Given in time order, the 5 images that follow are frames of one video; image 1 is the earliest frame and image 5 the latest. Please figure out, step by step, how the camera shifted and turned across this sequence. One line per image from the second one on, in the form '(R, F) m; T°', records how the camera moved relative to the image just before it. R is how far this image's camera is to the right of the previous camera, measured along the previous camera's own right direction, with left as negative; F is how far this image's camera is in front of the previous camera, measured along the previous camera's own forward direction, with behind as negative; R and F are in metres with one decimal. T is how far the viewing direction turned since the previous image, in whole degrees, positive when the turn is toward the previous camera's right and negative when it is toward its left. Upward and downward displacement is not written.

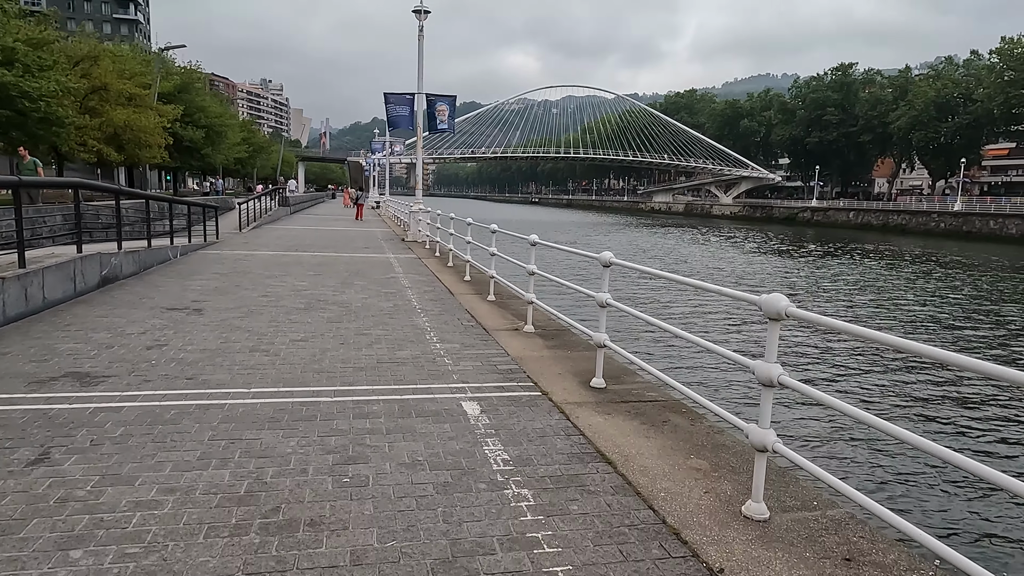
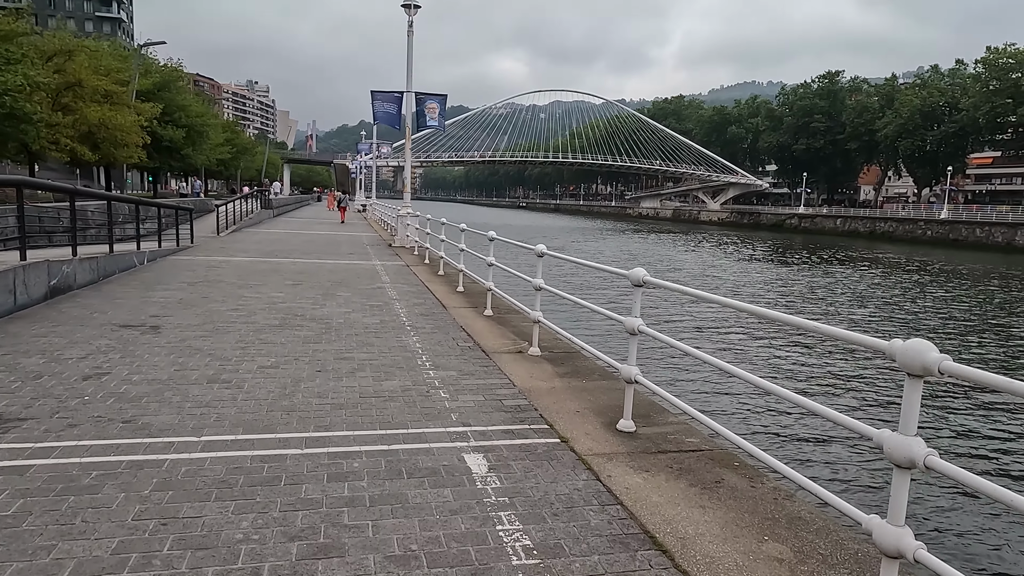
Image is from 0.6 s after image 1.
(-0.1, +0.6) m; +1°
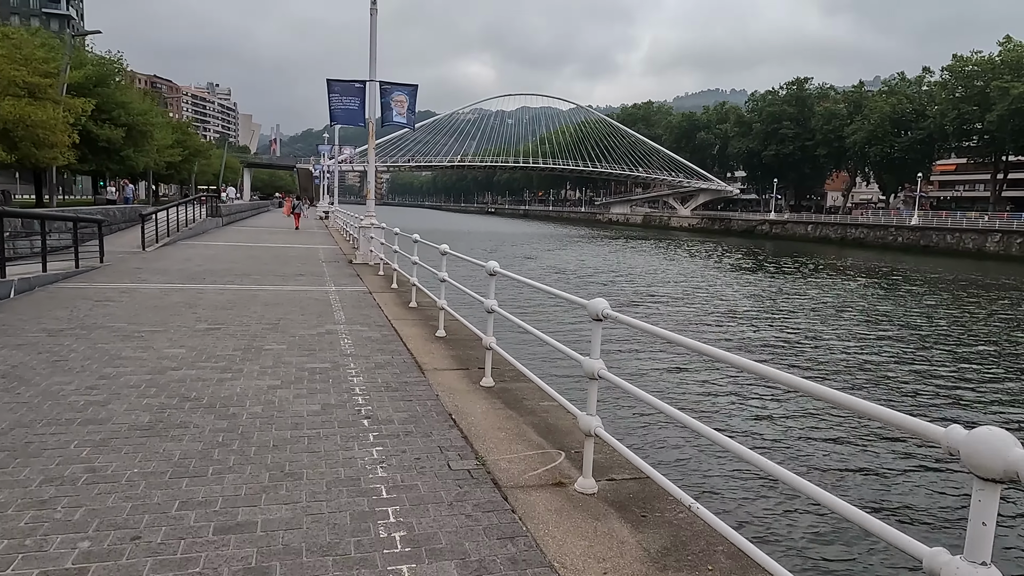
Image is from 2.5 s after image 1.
(-0.2, +1.9) m; +3°
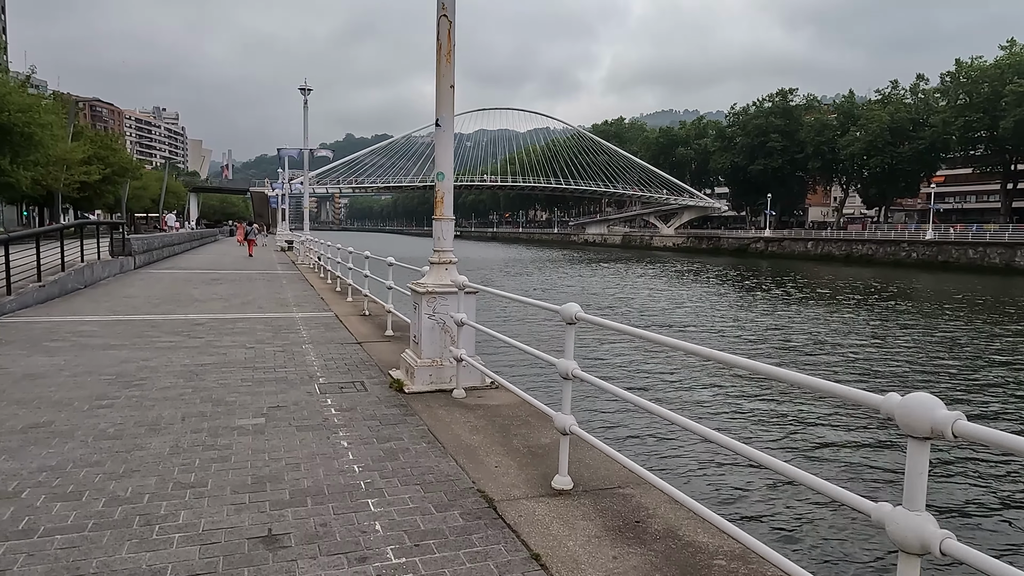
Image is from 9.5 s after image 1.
(-2.2, +7.2) m; +3°
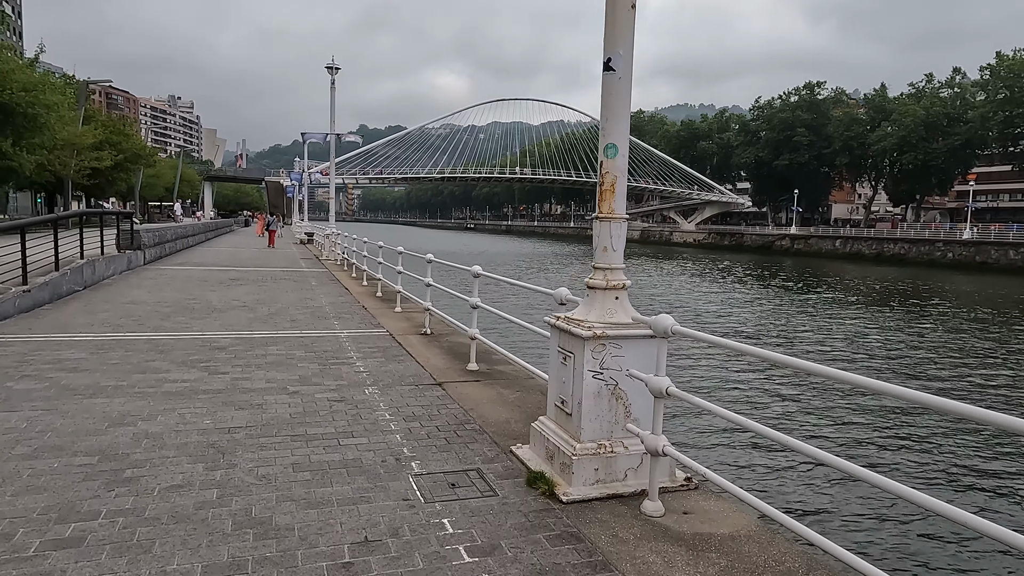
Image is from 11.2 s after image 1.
(-0.8, +1.7) m; -1°
